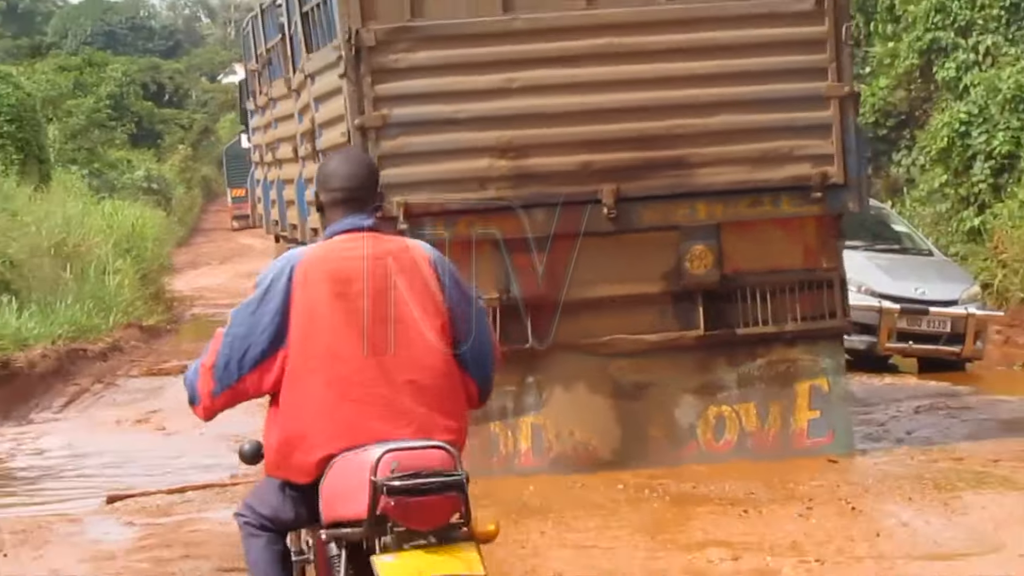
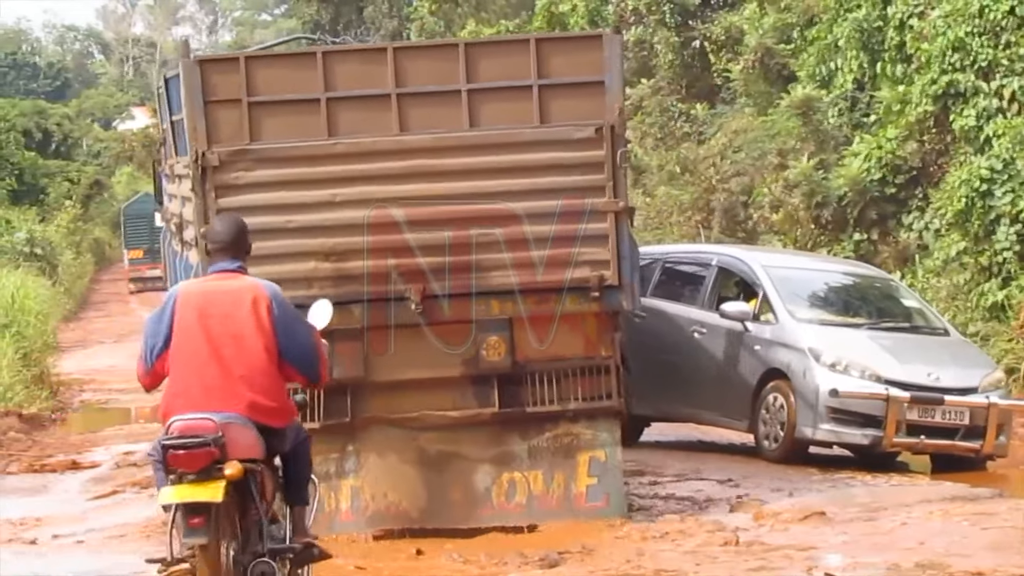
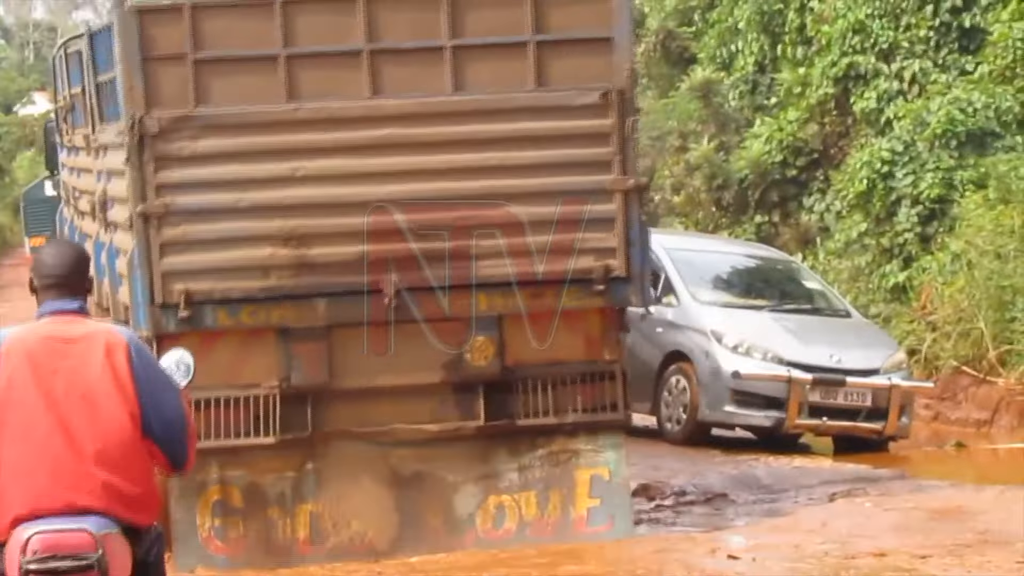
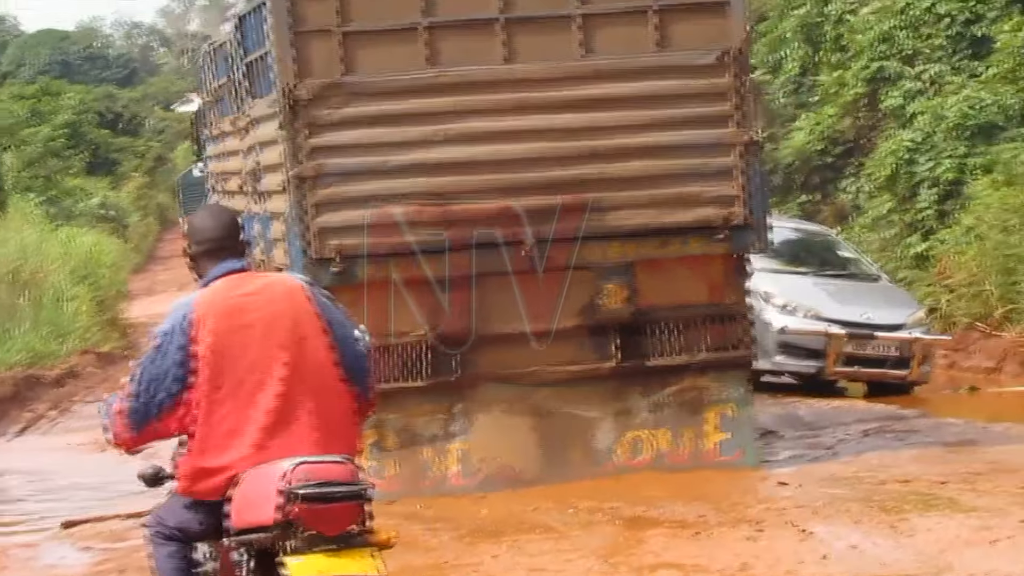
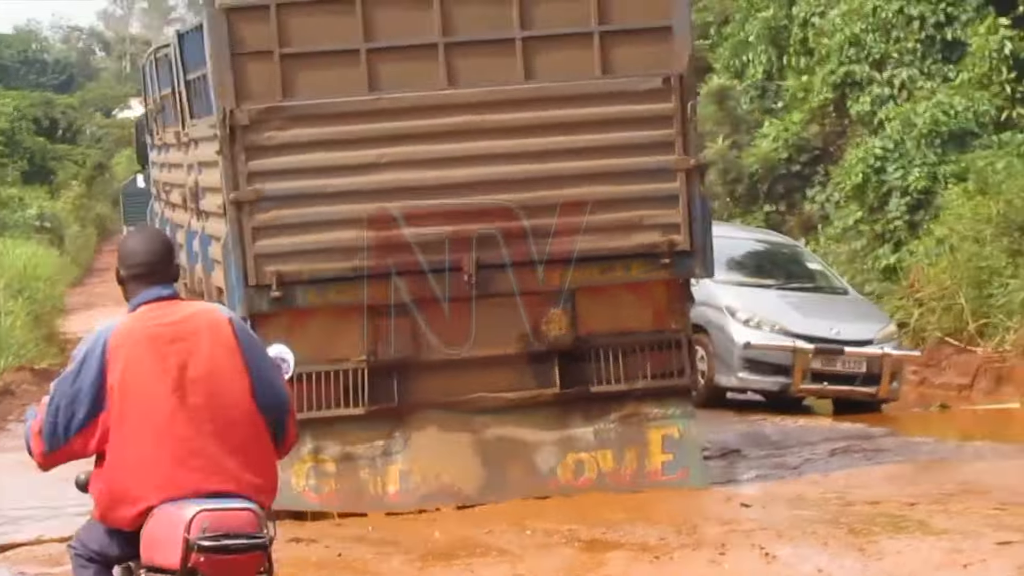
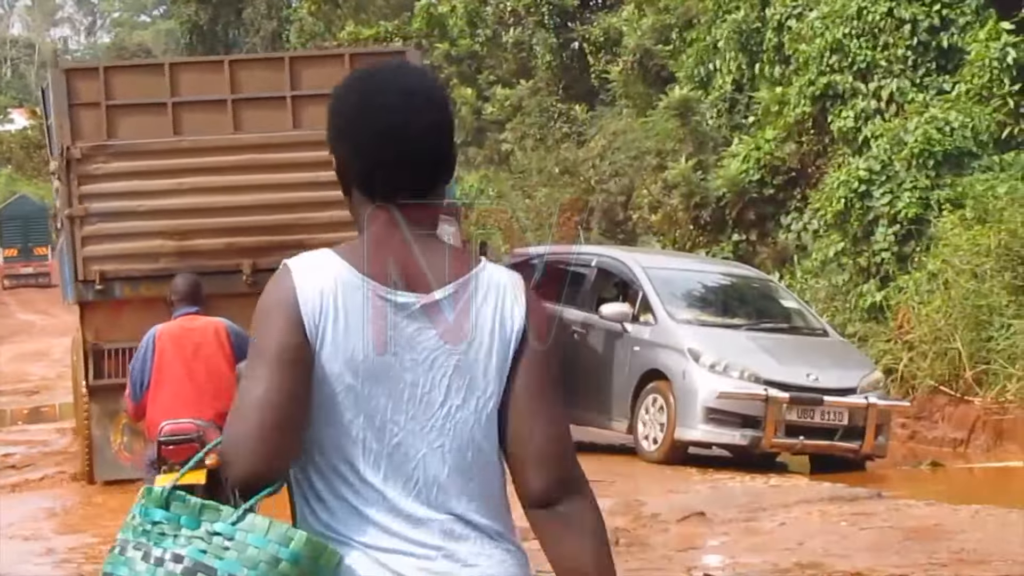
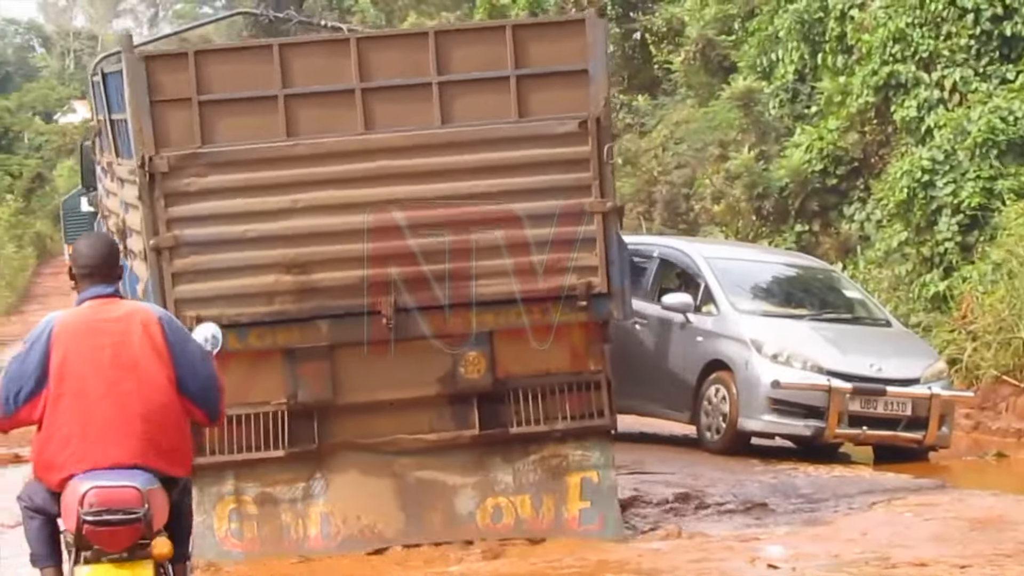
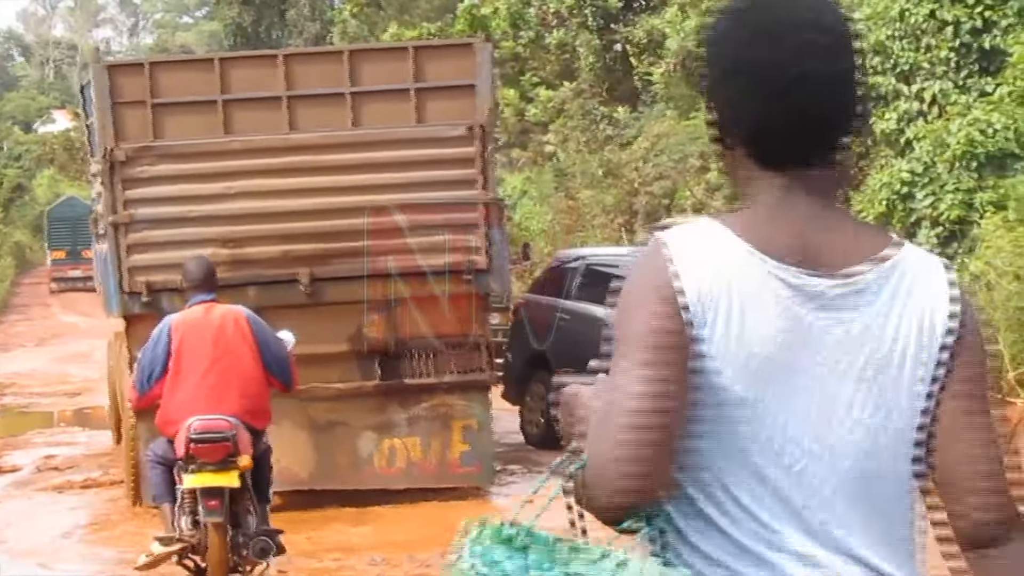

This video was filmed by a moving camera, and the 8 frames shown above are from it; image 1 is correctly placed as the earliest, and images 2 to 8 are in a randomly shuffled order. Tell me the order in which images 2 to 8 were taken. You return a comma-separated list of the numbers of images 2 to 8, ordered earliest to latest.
4, 5, 3, 7, 2, 8, 6
